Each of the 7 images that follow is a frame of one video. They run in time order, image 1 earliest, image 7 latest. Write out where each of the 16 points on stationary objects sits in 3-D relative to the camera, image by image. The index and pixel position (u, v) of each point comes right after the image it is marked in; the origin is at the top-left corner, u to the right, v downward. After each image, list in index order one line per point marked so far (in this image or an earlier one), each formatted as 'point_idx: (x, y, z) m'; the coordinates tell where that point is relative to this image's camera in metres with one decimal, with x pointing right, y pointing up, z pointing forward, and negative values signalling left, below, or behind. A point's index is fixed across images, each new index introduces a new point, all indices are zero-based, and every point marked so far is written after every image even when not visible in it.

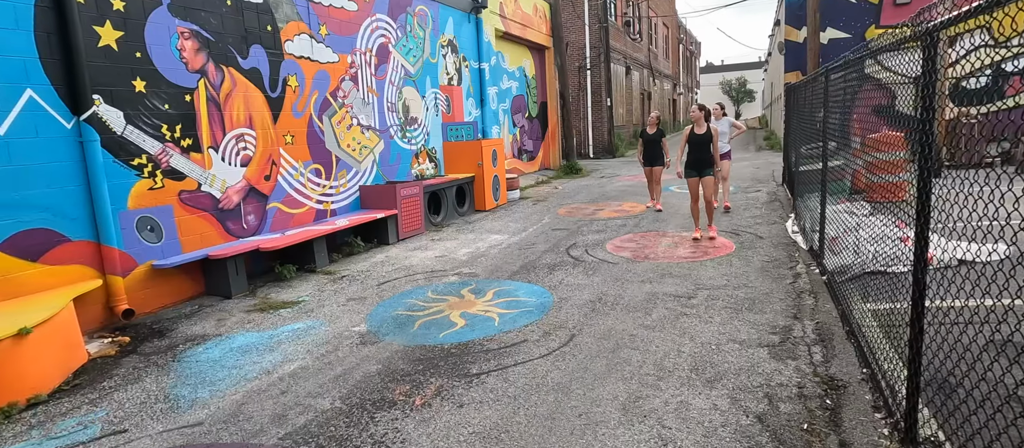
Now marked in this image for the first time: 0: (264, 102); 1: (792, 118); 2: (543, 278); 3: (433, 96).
0: (-2.9, +1.4, +6.4) m
1: (+4.8, +1.8, +9.4) m
2: (+0.3, -0.6, +5.6) m
3: (-1.4, +2.3, +9.8) m
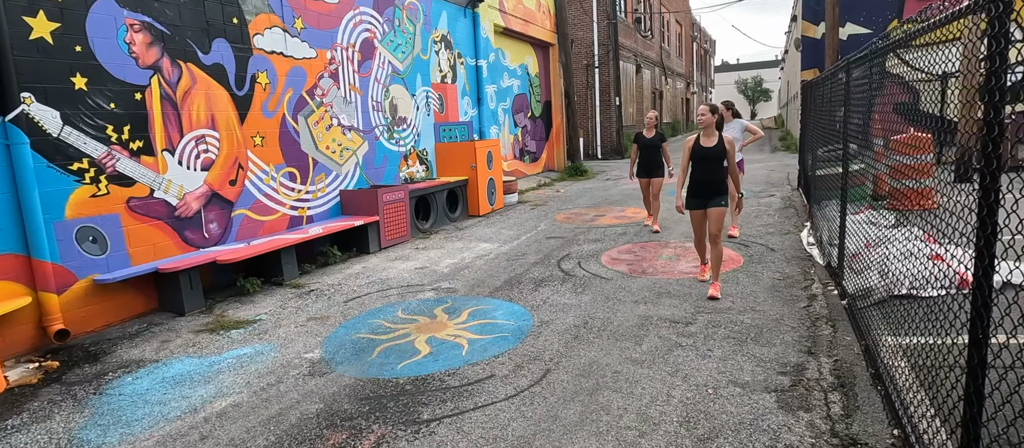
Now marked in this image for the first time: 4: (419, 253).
0: (-3.0, +1.3, +5.9) m
1: (+4.7, +1.6, +8.7) m
2: (+0.1, -0.7, +5.1) m
3: (-1.5, +2.2, +9.3) m
4: (-1.2, -0.4, +7.0) m
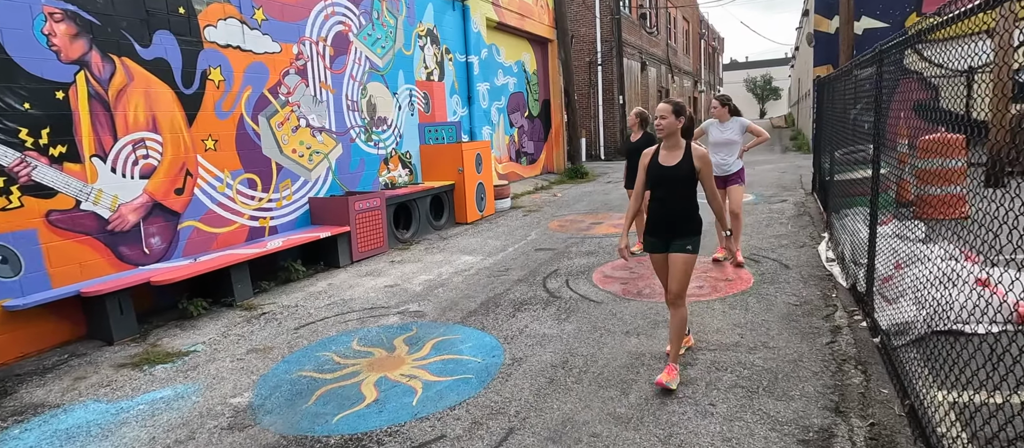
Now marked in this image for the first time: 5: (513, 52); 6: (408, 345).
0: (-3.2, +1.2, +5.3) m
1: (+4.5, +1.5, +7.9) m
2: (-0.1, -0.8, +4.4) m
3: (-1.6, +2.0, +8.6) m
4: (-1.4, -0.5, +6.4) m
5: (0.0, +3.9, +12.4) m
6: (-0.8, -0.9, +4.2) m
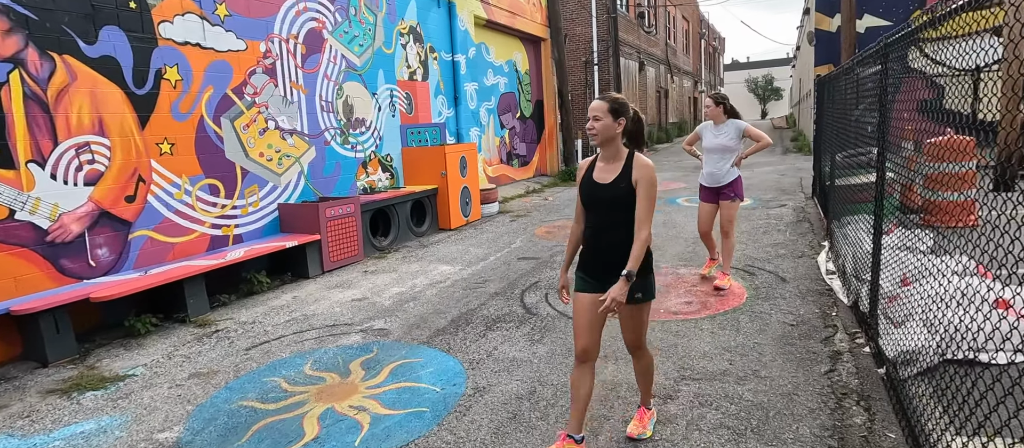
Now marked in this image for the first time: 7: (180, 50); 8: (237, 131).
0: (-3.5, +1.1, +4.9) m
1: (+4.3, +1.4, +7.6) m
2: (-0.3, -0.9, +4.0) m
3: (-1.8, +2.0, +8.2) m
4: (-1.6, -0.6, +6.0) m
5: (-0.2, +3.8, +12.0) m
6: (-1.0, -1.0, +3.8) m
7: (-3.2, +1.7, +5.4) m
8: (-3.0, +1.0, +6.0) m
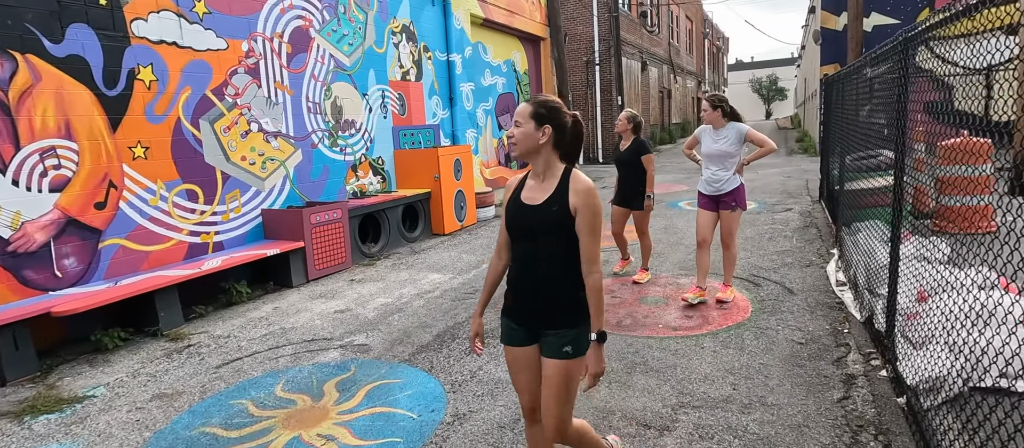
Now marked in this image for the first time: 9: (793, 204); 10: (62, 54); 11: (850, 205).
0: (-3.6, +1.0, +4.7) m
1: (+4.2, +1.4, +7.3) m
2: (-0.4, -1.0, +3.7) m
3: (-1.9, +1.9, +8.0) m
4: (-1.7, -0.7, +5.7) m
5: (-0.2, +3.7, +11.8) m
6: (-1.1, -1.1, +3.5) m
7: (-3.3, +1.6, +5.1) m
8: (-3.0, +0.9, +5.7) m
9: (+4.3, +0.3, +8.4) m
10: (-3.7, +1.4, +4.5) m
11: (+3.3, +0.2, +5.4) m
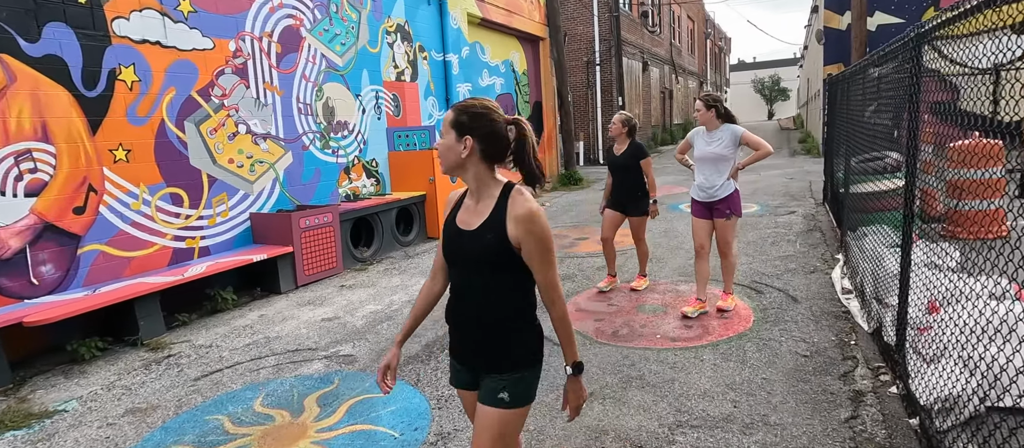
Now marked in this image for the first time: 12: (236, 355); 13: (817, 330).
0: (-3.6, +1.0, +4.5) m
1: (+4.2, +1.3, +7.1) m
2: (-0.5, -1.0, +3.6) m
3: (-2.0, +1.8, +7.8) m
4: (-1.7, -0.7, +5.6) m
5: (-0.3, +3.6, +11.6) m
6: (-1.2, -1.1, +3.4) m
7: (-3.4, +1.6, +5.0) m
8: (-3.1, +0.9, +5.5) m
9: (+4.2, +0.3, +8.3) m
10: (-3.7, +1.3, +4.4) m
11: (+3.3, +0.1, +5.2) m
12: (-2.1, -1.0, +4.2) m
13: (+2.1, -0.7, +3.8) m
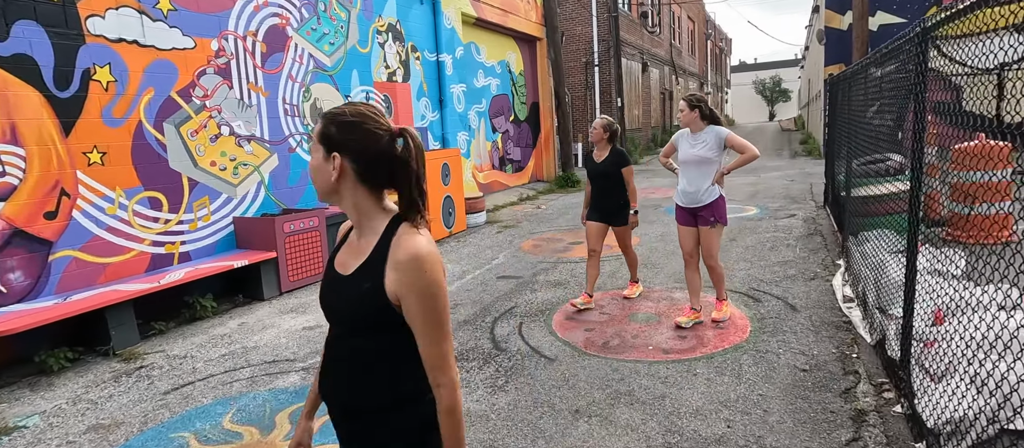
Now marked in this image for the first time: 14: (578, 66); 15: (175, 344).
0: (-3.7, +1.0, +4.4) m
1: (+4.1, +1.3, +6.9) m
2: (-0.6, -1.0, +3.4) m
3: (-2.1, +1.8, +7.6) m
4: (-1.8, -0.7, +5.4) m
5: (-0.4, +3.6, +11.4) m
6: (-1.3, -1.1, +3.2) m
7: (-3.5, +1.5, +4.8) m
8: (-3.2, +0.8, +5.4) m
9: (+4.1, +0.2, +8.1) m
10: (-3.8, +1.3, +4.2) m
11: (+3.2, +0.1, +5.1) m
12: (-2.2, -1.0, +4.0) m
13: (+2.0, -0.8, +3.6) m
14: (+2.1, +5.0, +17.6) m
15: (-2.7, -1.0, +4.5) m
